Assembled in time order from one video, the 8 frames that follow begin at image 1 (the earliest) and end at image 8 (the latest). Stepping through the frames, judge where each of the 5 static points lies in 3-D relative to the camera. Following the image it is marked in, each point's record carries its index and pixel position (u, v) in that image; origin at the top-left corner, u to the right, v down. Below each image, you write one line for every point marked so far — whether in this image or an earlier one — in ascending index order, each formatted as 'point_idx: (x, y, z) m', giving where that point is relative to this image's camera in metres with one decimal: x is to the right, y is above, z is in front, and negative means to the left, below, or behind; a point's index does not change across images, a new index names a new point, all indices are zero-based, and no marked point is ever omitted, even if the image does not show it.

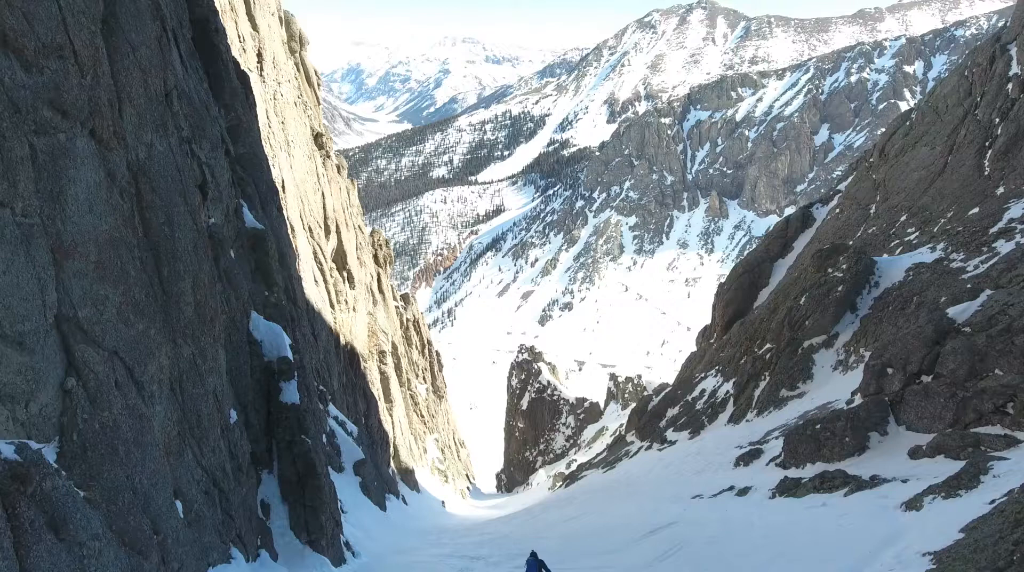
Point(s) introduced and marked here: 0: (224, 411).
0: (-6.4, -2.8, +14.3) m
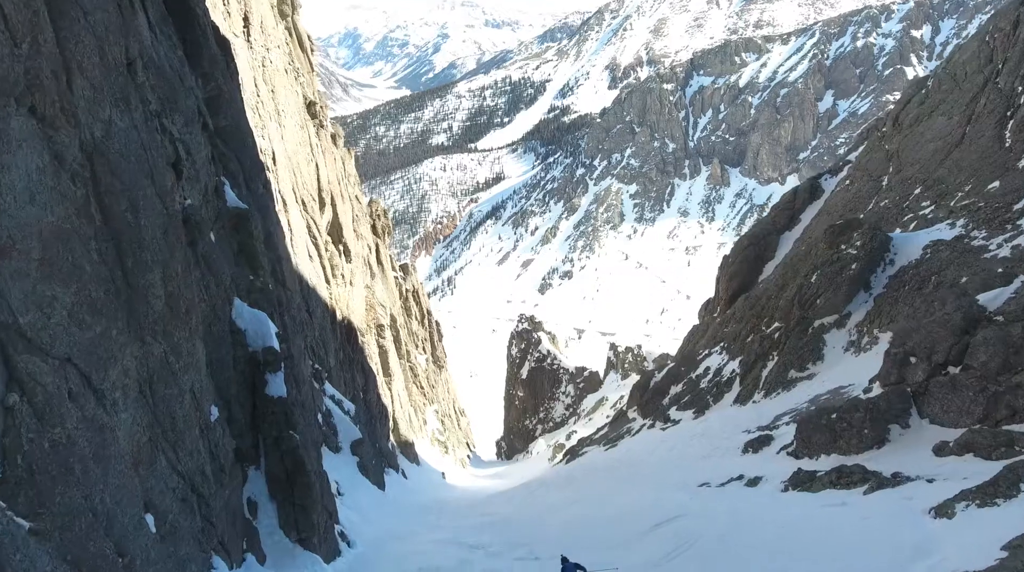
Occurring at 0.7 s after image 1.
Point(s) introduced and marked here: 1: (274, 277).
0: (-6.4, -2.6, +13.3) m
1: (-7.3, +0.3, +19.6) m
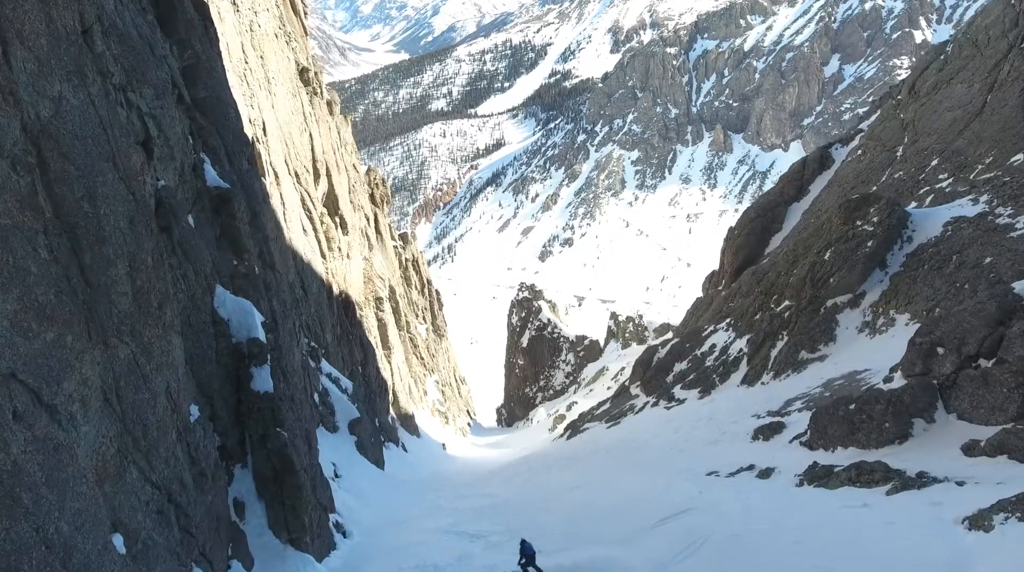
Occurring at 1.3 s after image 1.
0: (-6.4, -2.4, +12.3) m
1: (-7.3, +0.8, +18.5) m
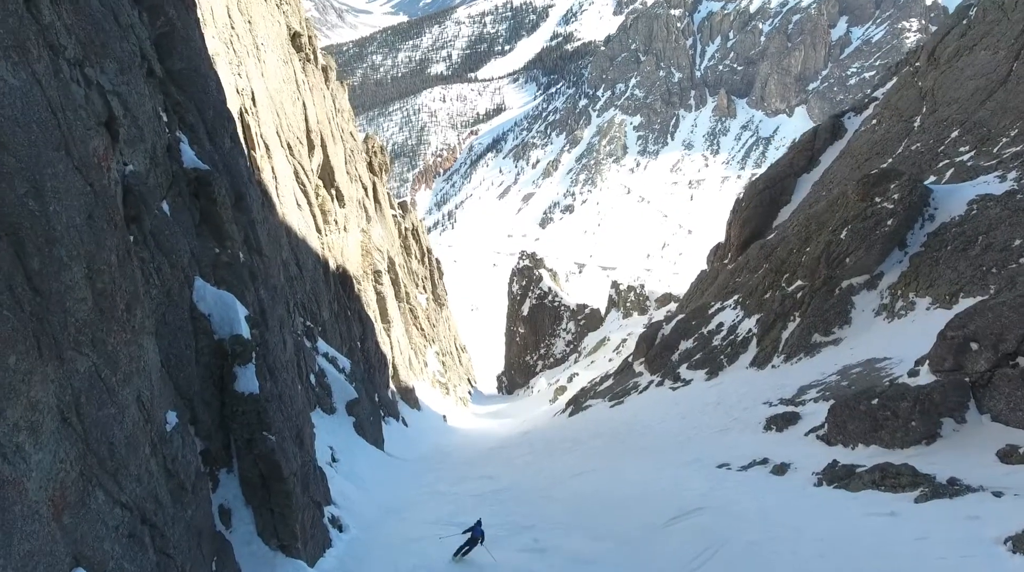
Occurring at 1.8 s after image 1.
0: (-6.3, -2.4, +11.3) m
1: (-7.2, +1.1, +17.3) m
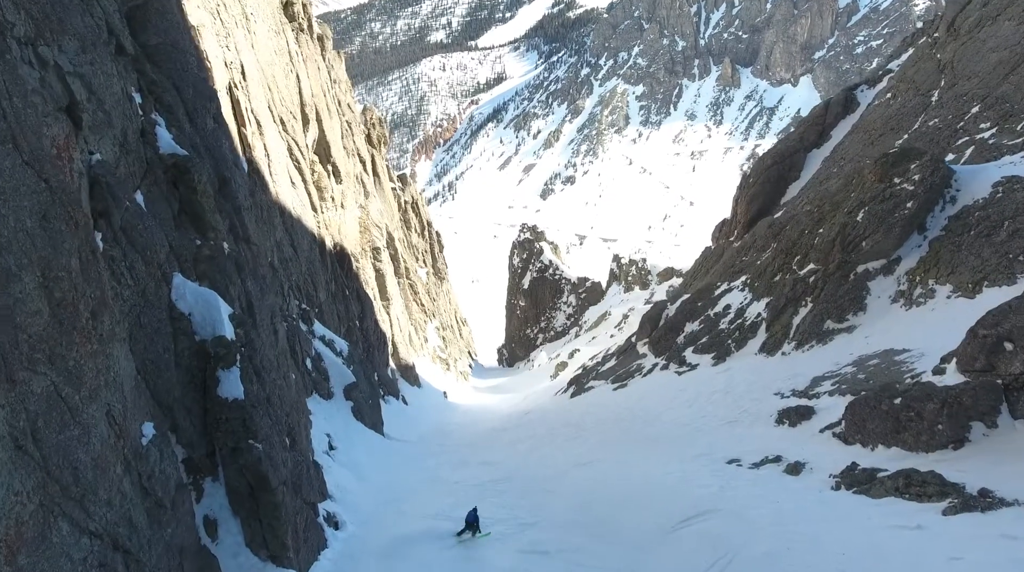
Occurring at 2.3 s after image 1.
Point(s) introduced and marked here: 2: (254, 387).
0: (-6.2, -2.4, +10.4) m
1: (-7.1, +1.4, +16.2) m
2: (-5.5, -2.1, +13.6) m
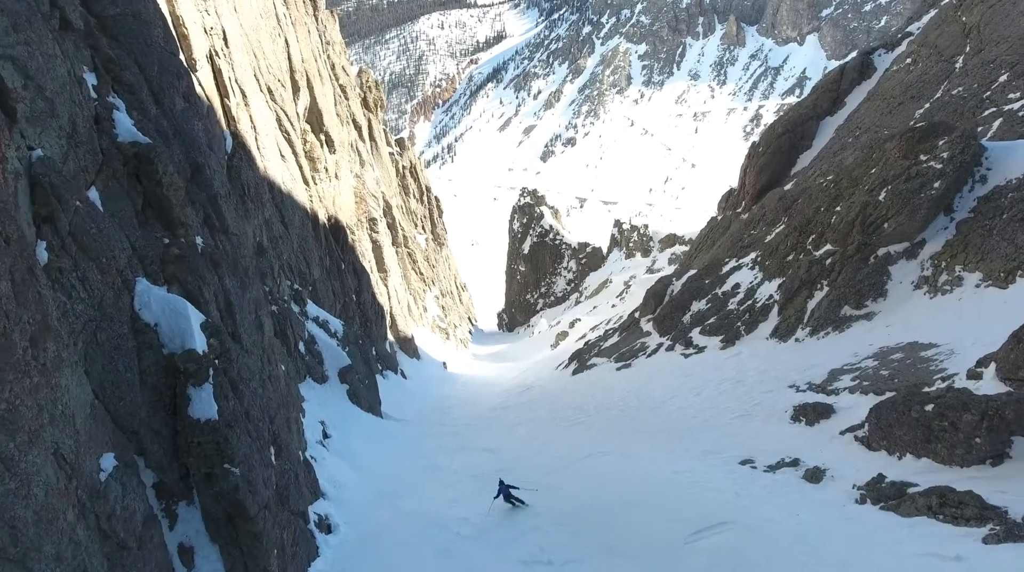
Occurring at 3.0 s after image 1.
0: (-6.2, -2.7, +9.2) m
1: (-7.1, +1.4, +14.8) m
2: (-5.5, -2.2, +12.4) m
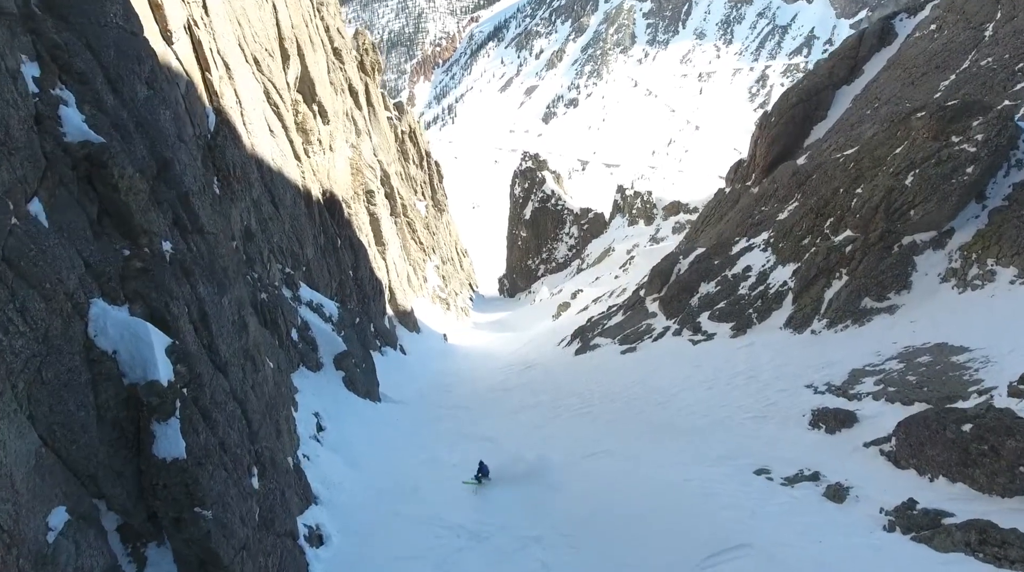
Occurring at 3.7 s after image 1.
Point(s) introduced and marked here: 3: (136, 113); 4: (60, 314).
0: (-6.1, -3.2, +8.1) m
1: (-7.0, +1.2, +13.4) m
2: (-5.4, -2.5, +11.2) m
3: (-7.5, +3.5, +12.7) m
4: (-6.7, -0.4, +9.4) m
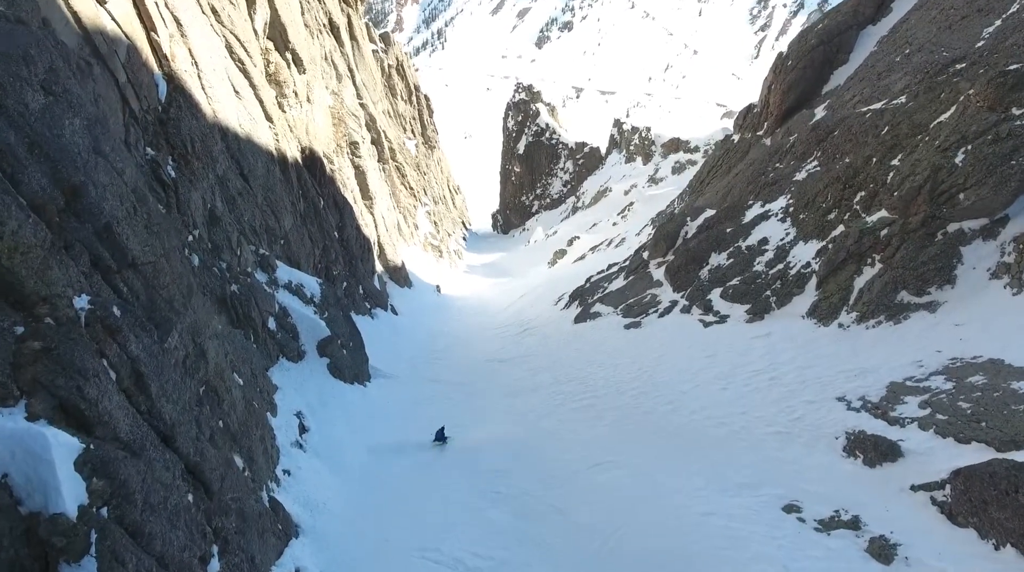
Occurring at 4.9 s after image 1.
0: (-6.0, -4.7, +6.0) m
1: (-7.0, +0.3, +10.8) m
2: (-5.3, -3.7, +9.0) m
3: (-7.5, +2.4, +9.8) m
4: (-6.6, -1.8, +7.0) m
